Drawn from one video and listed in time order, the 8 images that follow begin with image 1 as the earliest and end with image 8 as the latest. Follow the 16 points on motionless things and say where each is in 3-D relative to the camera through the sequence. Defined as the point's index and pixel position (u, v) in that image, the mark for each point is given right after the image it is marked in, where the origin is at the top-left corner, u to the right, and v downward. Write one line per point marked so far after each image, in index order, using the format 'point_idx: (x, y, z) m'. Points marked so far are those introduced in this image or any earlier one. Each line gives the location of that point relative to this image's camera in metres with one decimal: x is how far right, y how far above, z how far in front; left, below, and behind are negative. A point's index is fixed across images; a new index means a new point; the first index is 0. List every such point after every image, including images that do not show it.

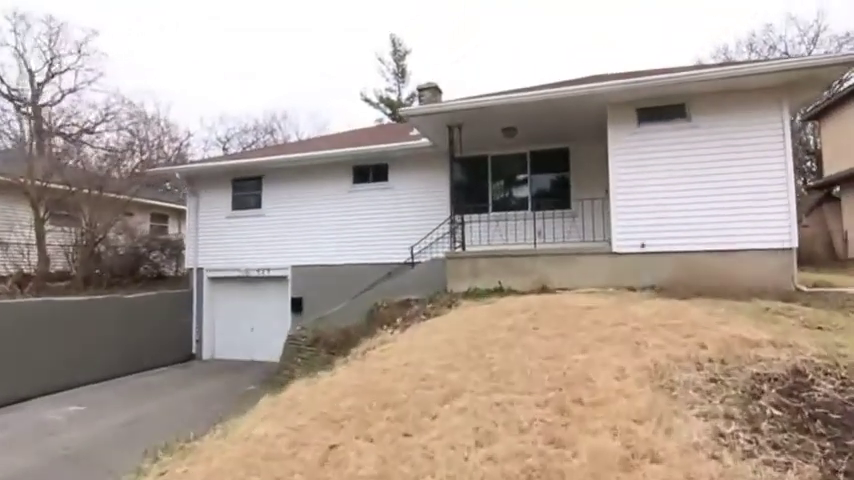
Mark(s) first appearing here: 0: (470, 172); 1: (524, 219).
0: (+1.4, +2.1, +12.7) m
1: (+3.0, +0.6, +11.8) m
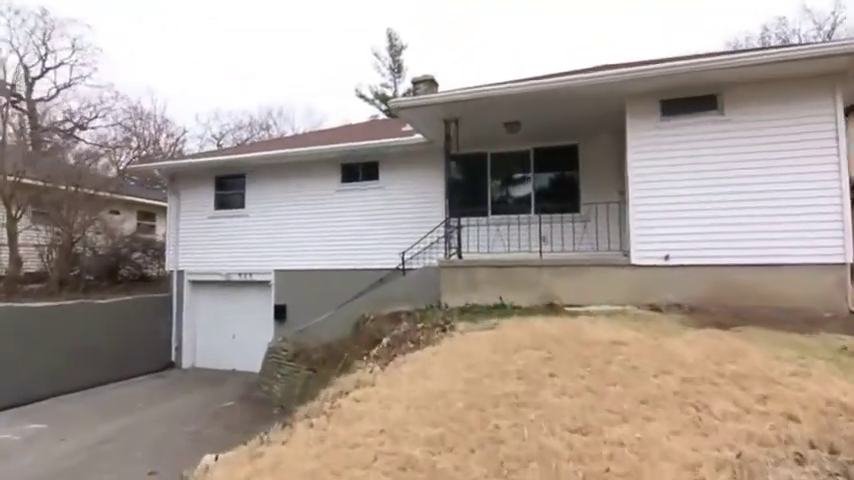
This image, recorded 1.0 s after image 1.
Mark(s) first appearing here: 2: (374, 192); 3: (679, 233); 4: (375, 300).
0: (+1.2, +1.9, +11.5) m
1: (+2.8, +0.4, +10.7) m
2: (-1.7, +1.5, +12.9) m
3: (+4.9, +0.1, +7.9) m
4: (-1.3, -1.5, +10.5) m
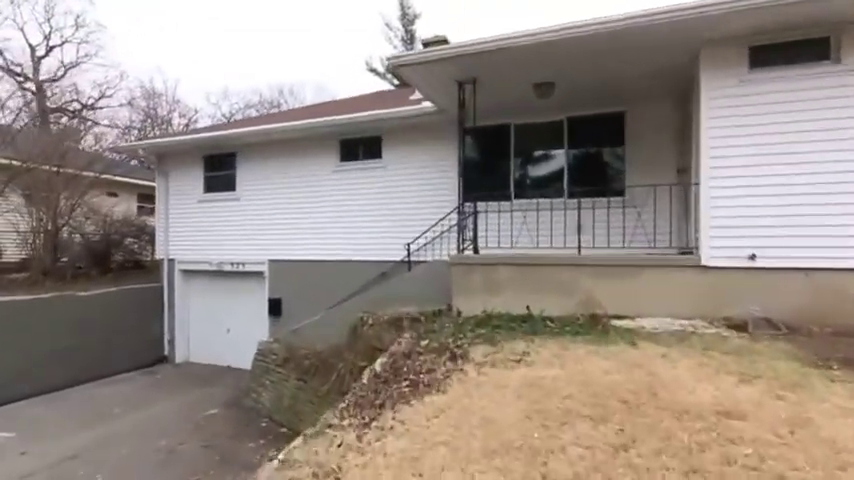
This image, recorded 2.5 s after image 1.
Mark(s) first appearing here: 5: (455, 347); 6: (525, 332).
0: (+1.4, +2.2, +9.6) m
1: (+3.0, +0.6, +8.8) m
2: (-1.4, +1.9, +11.2) m
3: (+5.0, +0.2, +6.0) m
4: (-1.1, -1.3, +8.9) m
5: (+0.4, -1.4, +5.3) m
6: (+1.4, -1.3, +5.8) m
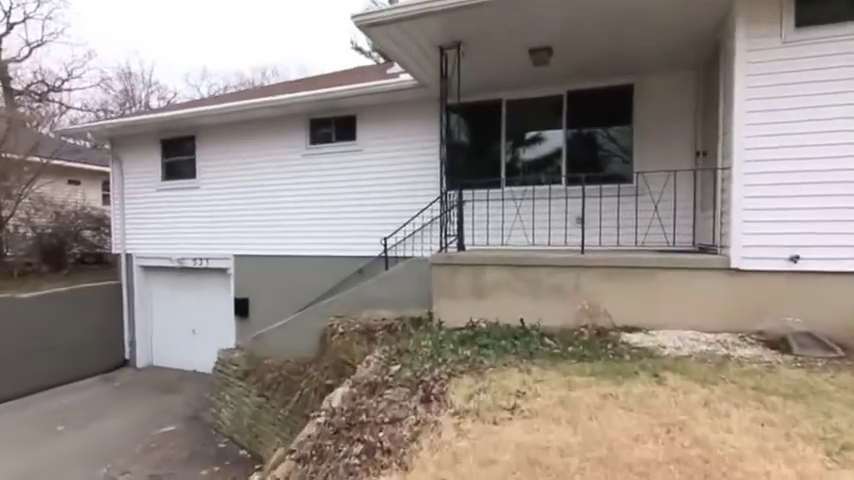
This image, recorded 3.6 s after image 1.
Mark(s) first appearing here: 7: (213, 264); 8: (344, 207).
0: (+1.0, +2.3, +8.4) m
1: (+2.6, +0.8, +7.7) m
2: (-1.9, +2.0, +9.9) m
3: (+4.6, +0.2, +4.9) m
4: (-1.5, -1.2, +7.8) m
5: (0.0, -1.4, +4.1) m
6: (+1.1, -1.3, +4.7) m
7: (-6.3, -0.7, +12.0) m
8: (-2.0, +0.8, +9.9) m
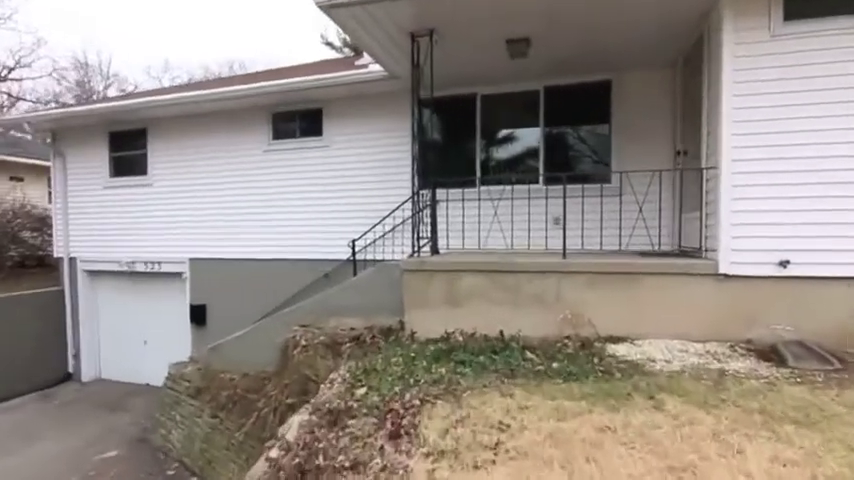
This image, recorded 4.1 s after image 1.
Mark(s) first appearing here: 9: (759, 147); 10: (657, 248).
0: (+0.4, +2.2, +7.9) m
1: (+2.1, +0.7, +7.3) m
2: (-2.5, +2.0, +9.2) m
3: (+4.3, +0.2, +4.6) m
4: (-2.0, -1.2, +7.1) m
5: (-0.2, -1.5, +3.6) m
6: (+0.8, -1.4, +4.2) m
7: (-7.0, -0.8, +11.0) m
8: (-2.7, +0.8, +9.3) m
9: (+3.8, +1.1, +4.7) m
10: (+3.8, -0.1, +6.8) m
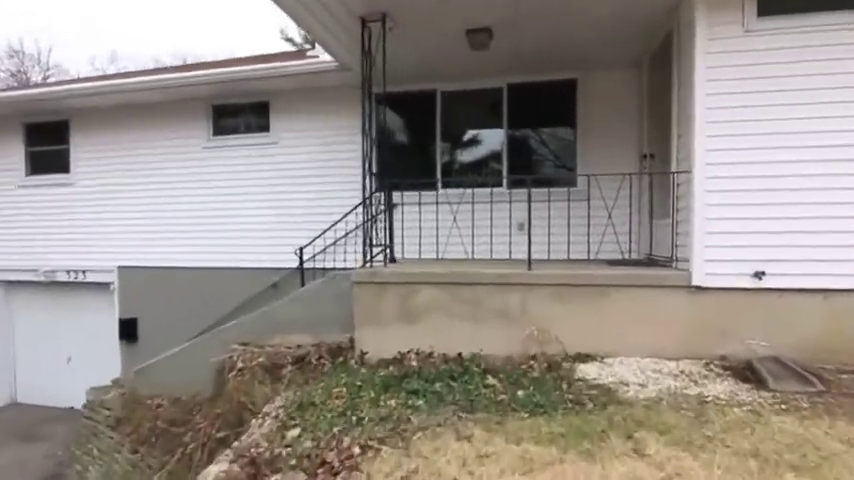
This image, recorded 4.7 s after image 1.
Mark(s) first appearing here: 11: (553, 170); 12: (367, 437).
0: (-0.4, +2.1, +7.3) m
1: (+1.3, +0.6, +6.8) m
2: (-3.4, +1.9, +8.4) m
3: (+3.7, +0.1, +4.4) m
4: (-2.7, -1.4, +6.3) m
5: (-0.7, -1.6, +3.0) m
6: (+0.3, -1.5, +3.7) m
7: (-8.0, -0.9, +9.8) m
8: (-3.6, +0.6, +8.4) m
9: (+3.3, +1.0, +4.4) m
10: (+3.1, -0.2, +6.5) m
11: (+2.1, +1.2, +6.8) m
12: (-0.5, -1.6, +3.3) m
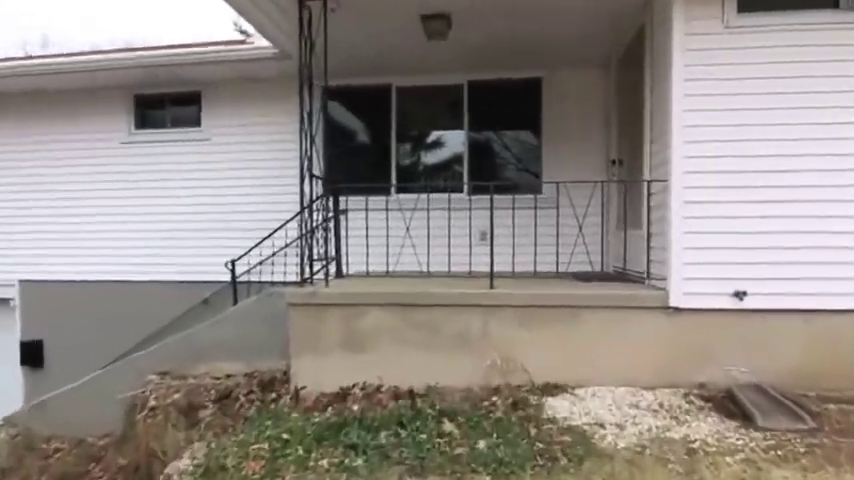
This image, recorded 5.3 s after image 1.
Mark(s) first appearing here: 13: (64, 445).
0: (-1.1, +2.0, +6.5) m
1: (+0.6, +0.4, +6.2) m
2: (-4.2, +1.7, +7.3) m
3: (+3.2, -0.1, +4.0) m
4: (-3.3, -1.5, +5.4) m
5: (-1.0, -1.8, +2.2) m
6: (-0.2, -1.6, +3.0) m
7: (-9.0, -1.1, +8.3) m
8: (-4.4, +0.5, +7.4) m
9: (+2.8, +0.8, +4.0) m
10: (+2.4, -0.4, +6.0) m
11: (+1.4, +1.0, +6.3) m
12: (-0.9, -1.7, +2.5) m
13: (-4.8, -2.7, +5.4) m
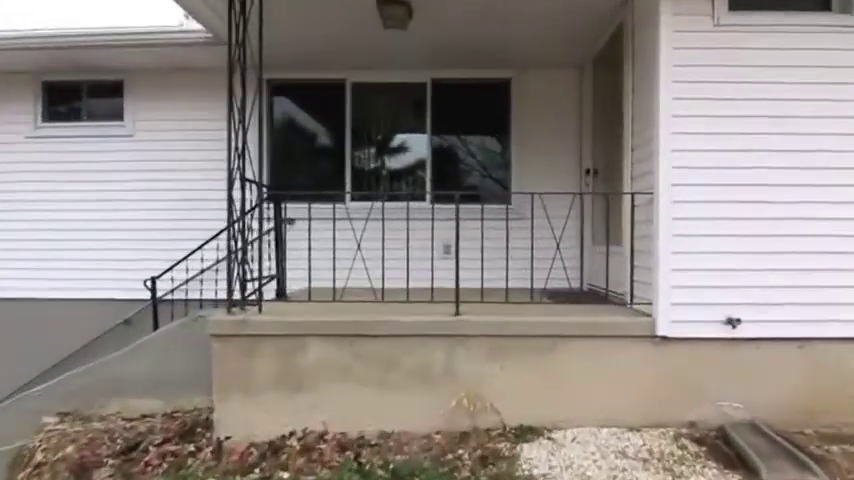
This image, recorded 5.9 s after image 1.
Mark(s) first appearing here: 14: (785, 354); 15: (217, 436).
0: (-1.7, +1.8, +5.8) m
1: (0.0, +0.2, +5.6) m
2: (-4.9, +1.5, +6.3) m
3: (+2.8, -0.2, +3.6) m
4: (-3.8, -1.7, +4.4) m
5: (-1.3, -1.9, +1.4) m
6: (-0.5, -1.8, +2.3) m
7: (-9.7, -1.2, +6.9) m
8: (-5.0, +0.3, +6.3) m
9: (+2.4, +0.6, +3.6) m
10: (+1.8, -0.6, +5.5) m
11: (+0.8, +0.8, +5.7) m
12: (-1.1, -1.8, +1.7) m
13: (-5.3, -2.9, +4.3) m
14: (+3.1, -1.0, +3.6) m
15: (-1.8, -1.7, +3.6) m
